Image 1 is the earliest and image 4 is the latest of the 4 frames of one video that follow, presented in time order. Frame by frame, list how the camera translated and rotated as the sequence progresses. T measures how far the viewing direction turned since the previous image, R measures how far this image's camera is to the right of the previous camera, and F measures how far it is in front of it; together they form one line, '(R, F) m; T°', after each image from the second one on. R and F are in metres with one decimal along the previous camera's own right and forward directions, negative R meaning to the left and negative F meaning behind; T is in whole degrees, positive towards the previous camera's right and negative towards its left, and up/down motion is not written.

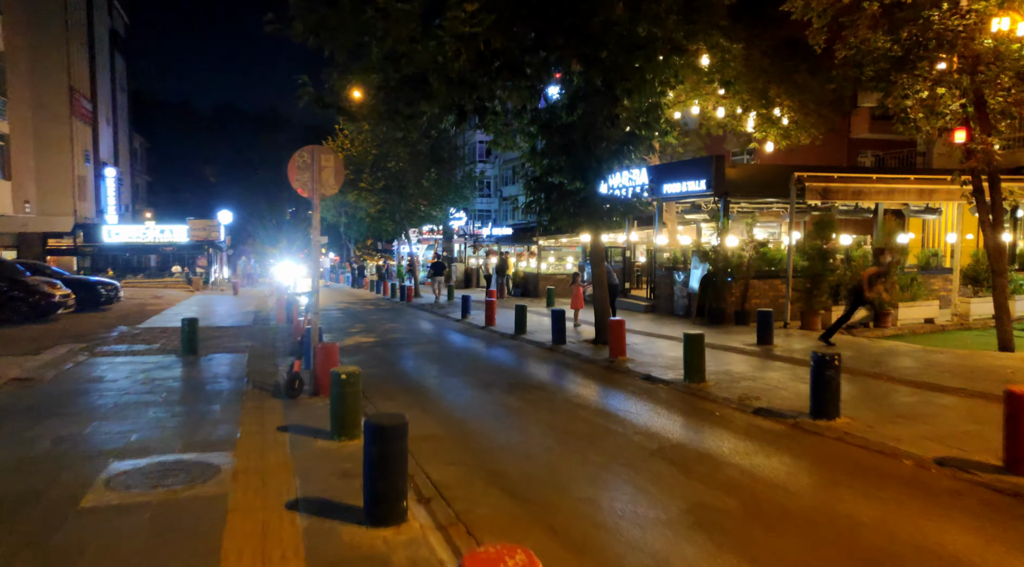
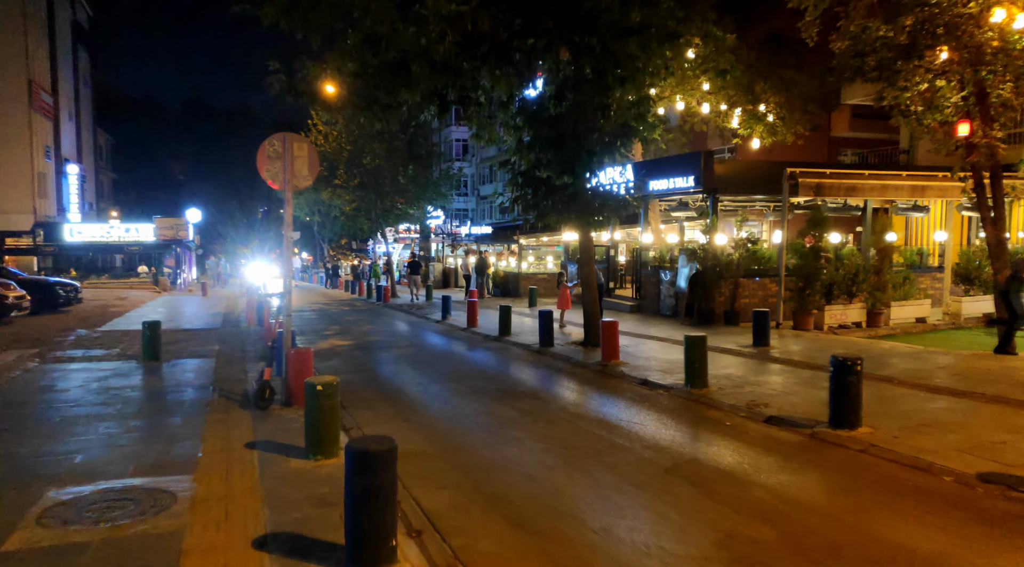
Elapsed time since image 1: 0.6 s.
(-0.2, +0.7) m; +2°
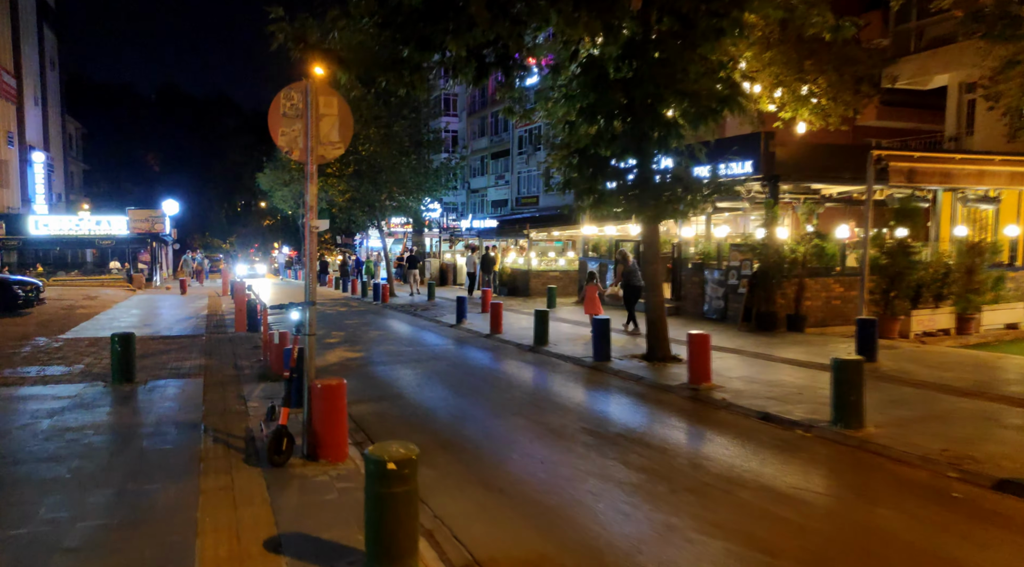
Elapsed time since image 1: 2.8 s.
(-1.1, +2.4) m; +2°
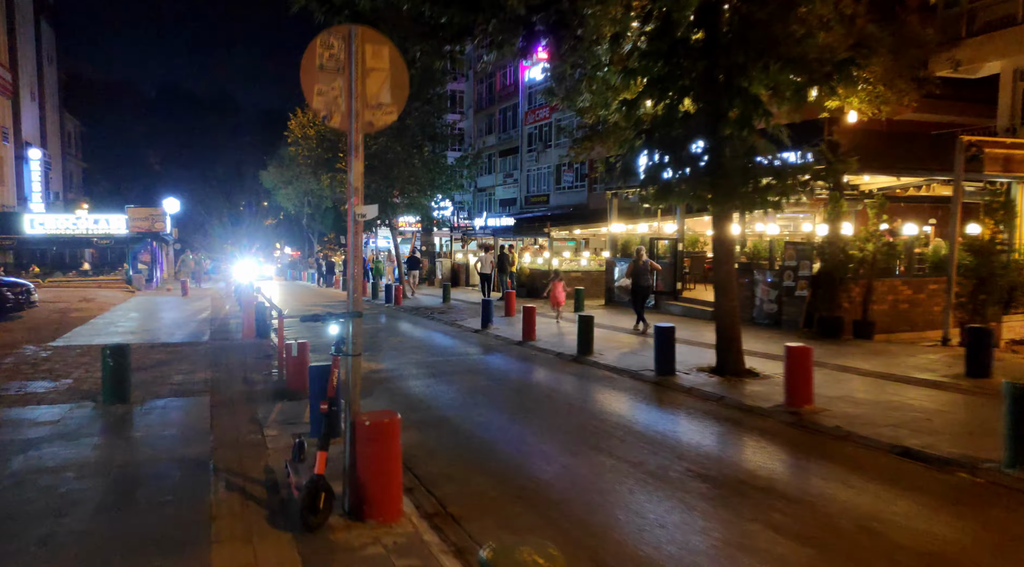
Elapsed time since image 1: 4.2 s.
(-0.7, +1.5) m; 0°
